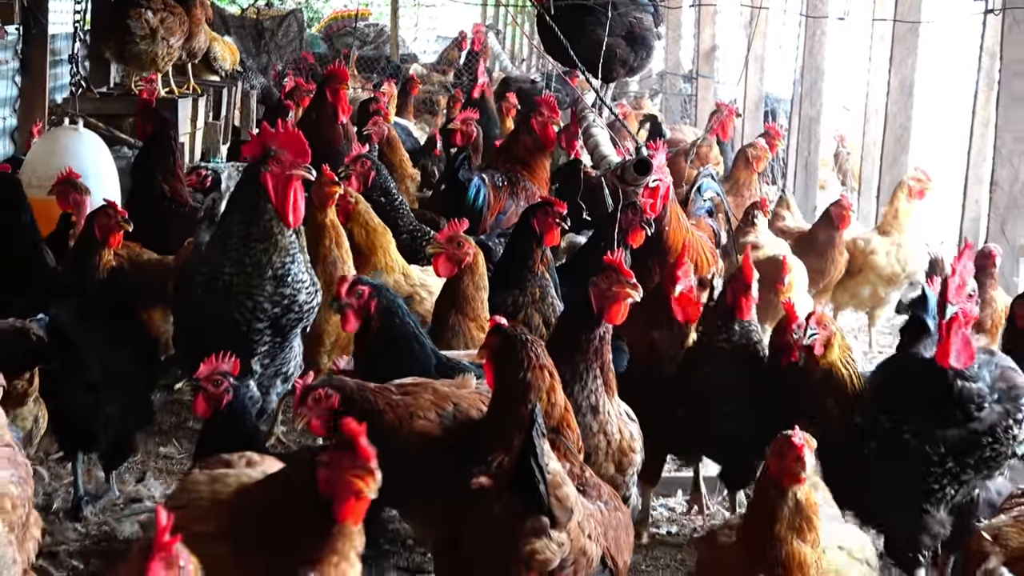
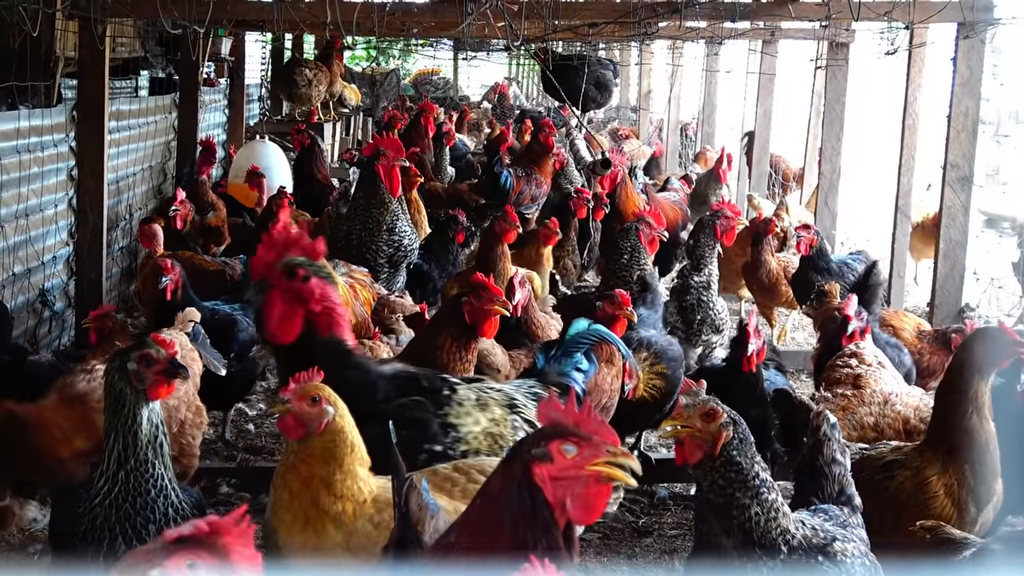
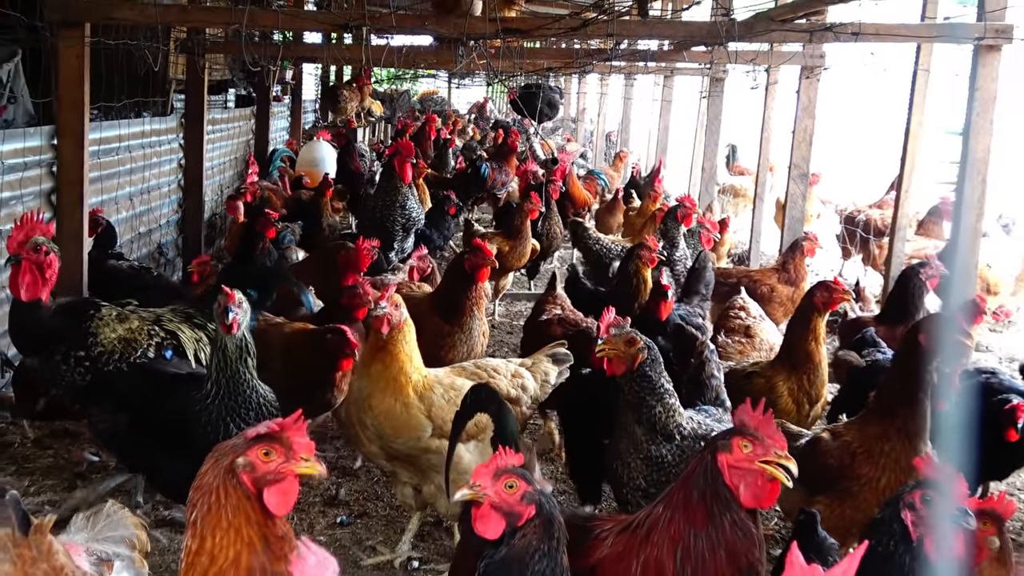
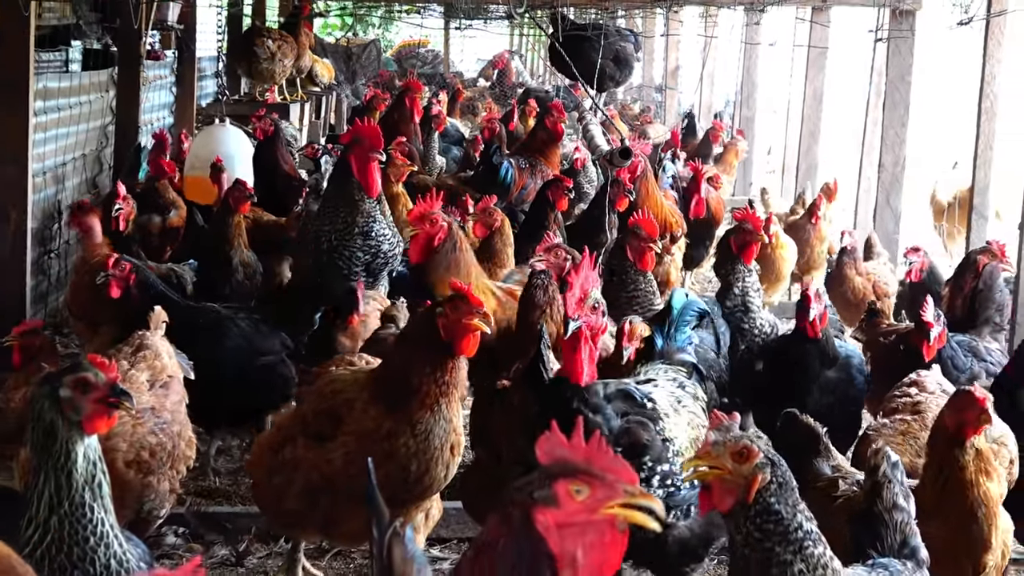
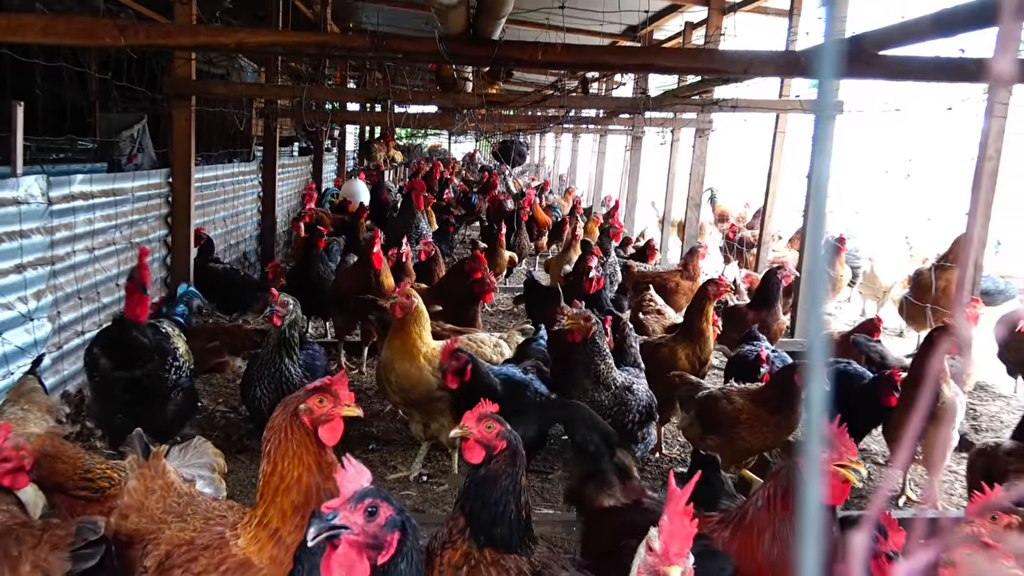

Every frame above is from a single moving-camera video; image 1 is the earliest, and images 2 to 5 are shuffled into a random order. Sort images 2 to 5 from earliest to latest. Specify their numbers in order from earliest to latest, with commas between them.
4, 2, 3, 5
